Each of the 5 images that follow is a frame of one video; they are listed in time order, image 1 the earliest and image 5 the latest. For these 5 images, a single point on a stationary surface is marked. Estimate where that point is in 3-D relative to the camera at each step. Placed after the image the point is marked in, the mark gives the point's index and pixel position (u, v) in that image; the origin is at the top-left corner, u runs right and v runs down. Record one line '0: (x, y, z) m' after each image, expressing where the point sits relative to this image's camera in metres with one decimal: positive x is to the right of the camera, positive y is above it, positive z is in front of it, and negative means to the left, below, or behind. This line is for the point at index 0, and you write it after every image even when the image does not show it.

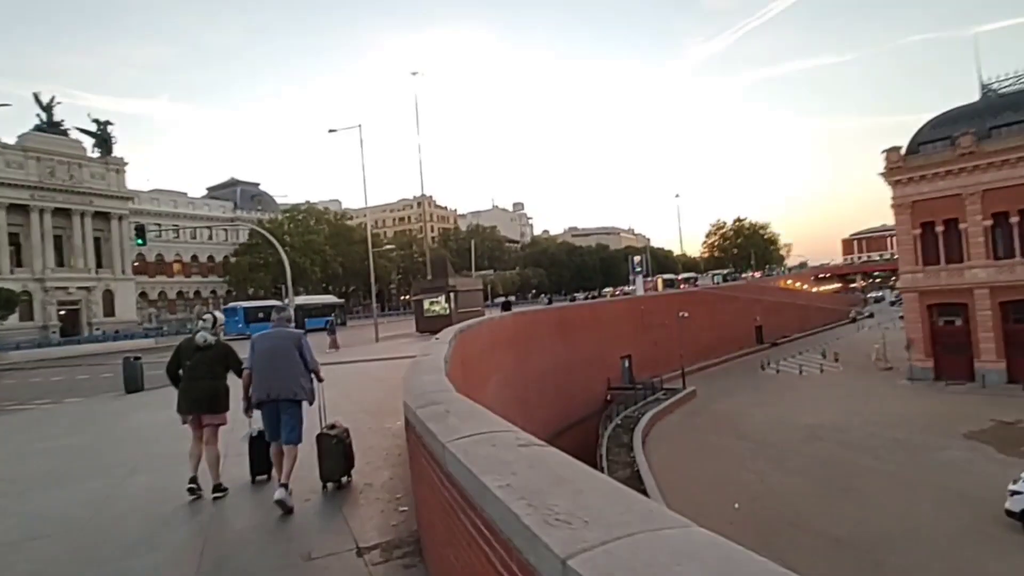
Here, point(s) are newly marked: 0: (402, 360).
0: (-2.9, -2.0, +16.4) m
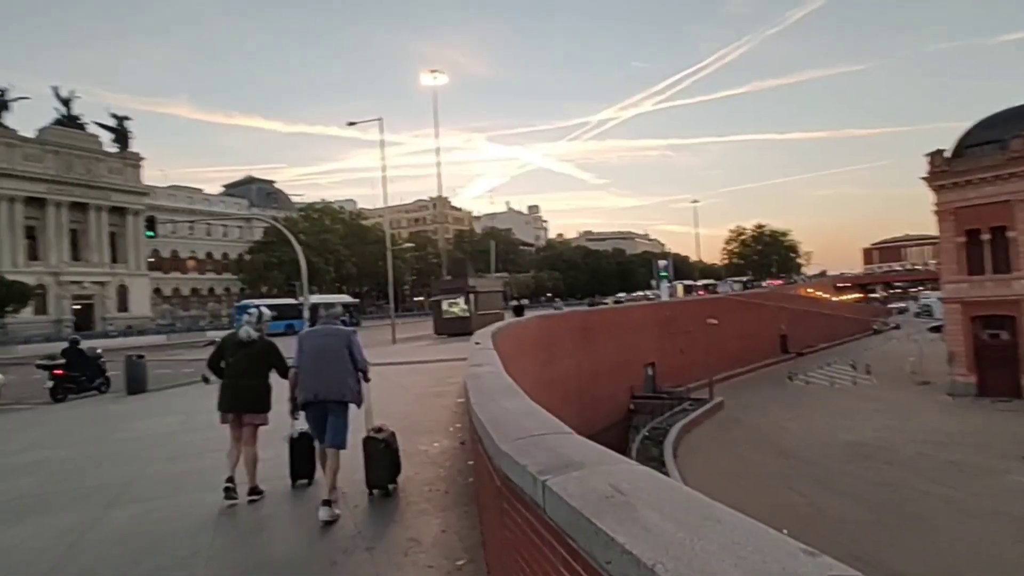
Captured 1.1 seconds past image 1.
0: (-2.1, -1.9, +15.2) m
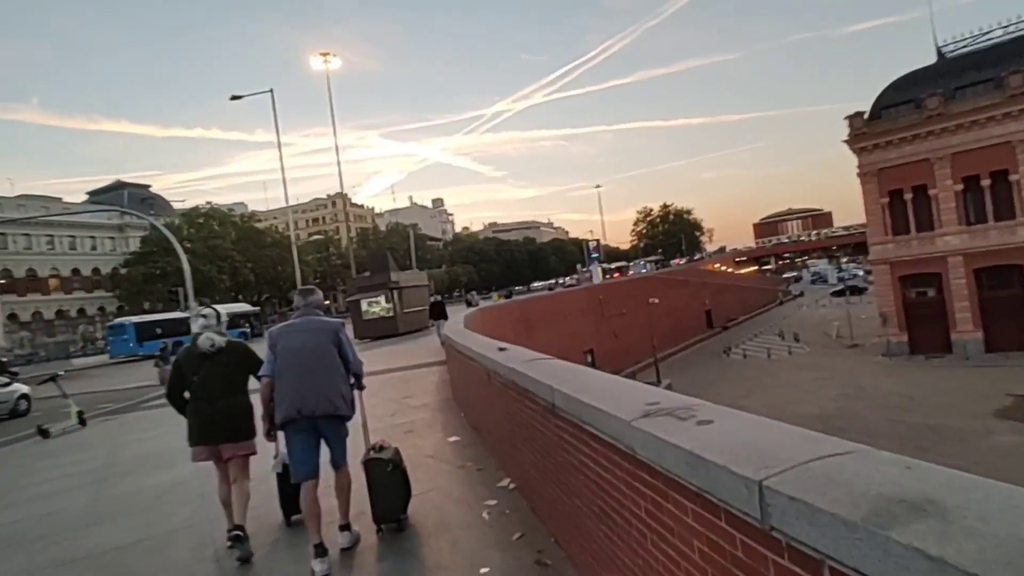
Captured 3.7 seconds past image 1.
0: (-2.8, -1.8, +11.5) m
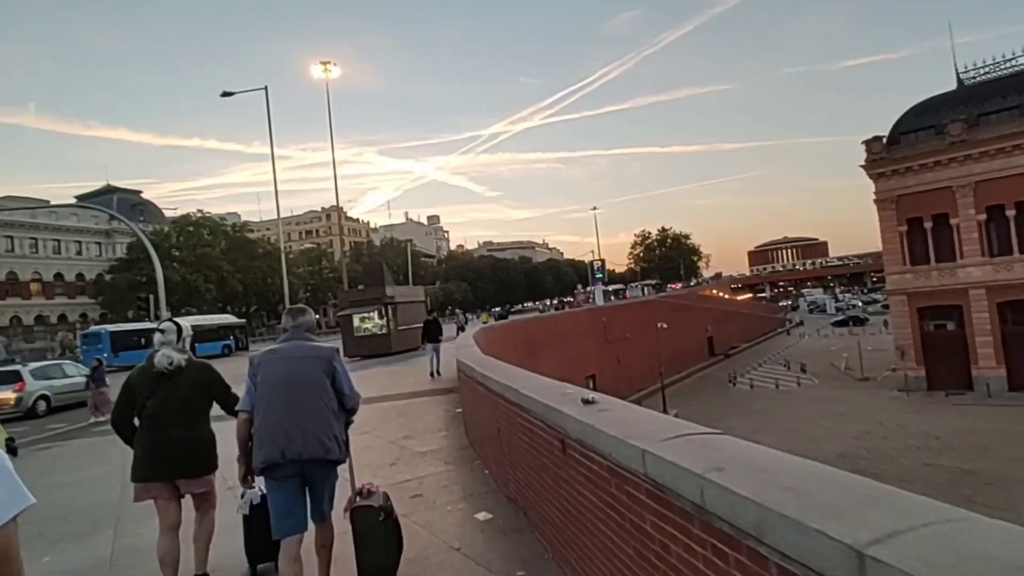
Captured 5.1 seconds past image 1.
0: (-2.5, -2.0, +9.8) m
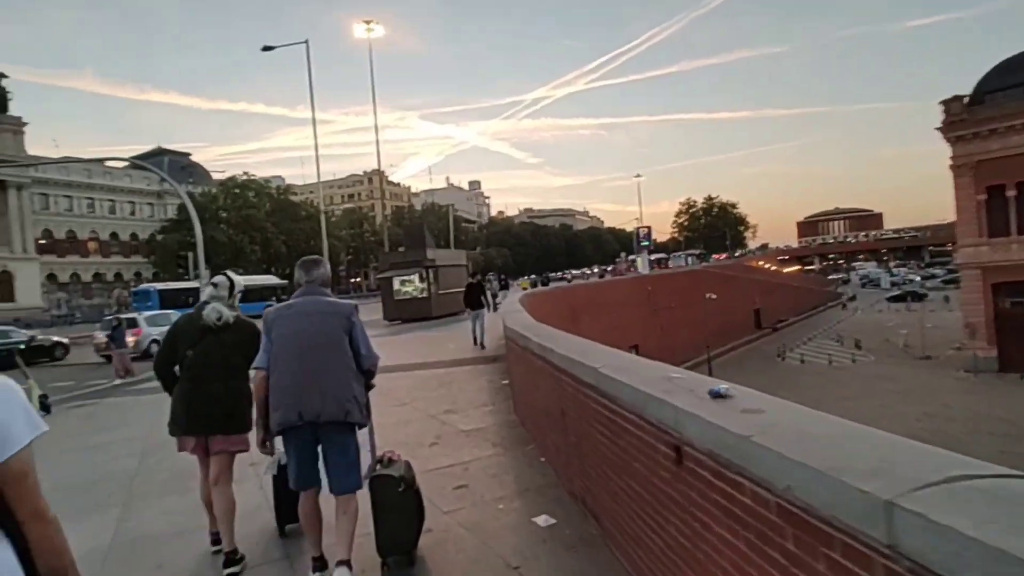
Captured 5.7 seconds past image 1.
0: (-1.8, -1.4, +9.2) m
